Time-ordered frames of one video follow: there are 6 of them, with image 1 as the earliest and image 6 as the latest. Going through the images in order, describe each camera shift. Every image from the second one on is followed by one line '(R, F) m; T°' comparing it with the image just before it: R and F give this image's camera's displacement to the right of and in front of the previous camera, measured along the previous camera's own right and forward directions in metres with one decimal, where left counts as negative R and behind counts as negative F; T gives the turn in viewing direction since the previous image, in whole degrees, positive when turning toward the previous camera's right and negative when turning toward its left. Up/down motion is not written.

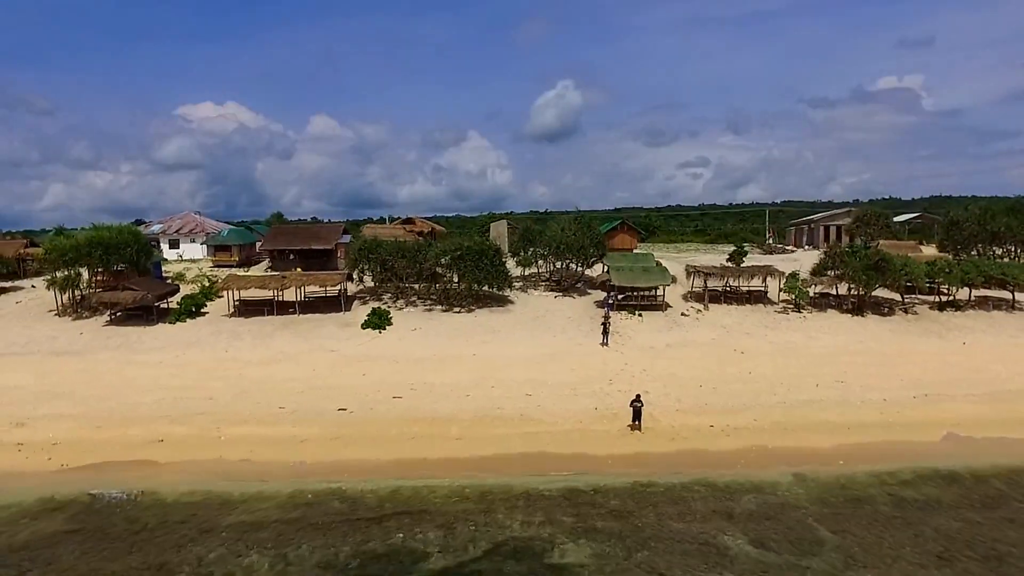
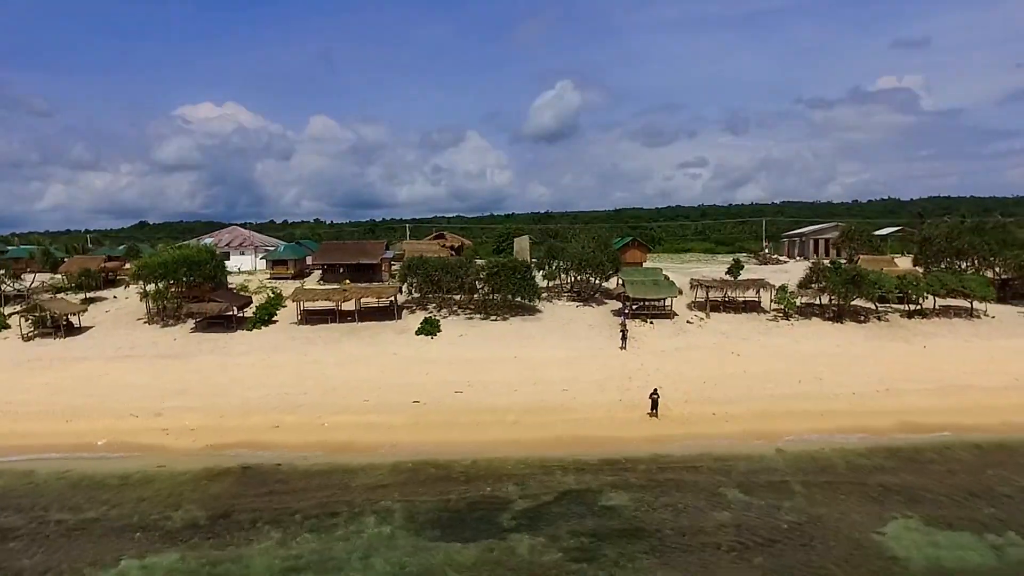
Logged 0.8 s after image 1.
(-1.0, -4.3) m; 0°
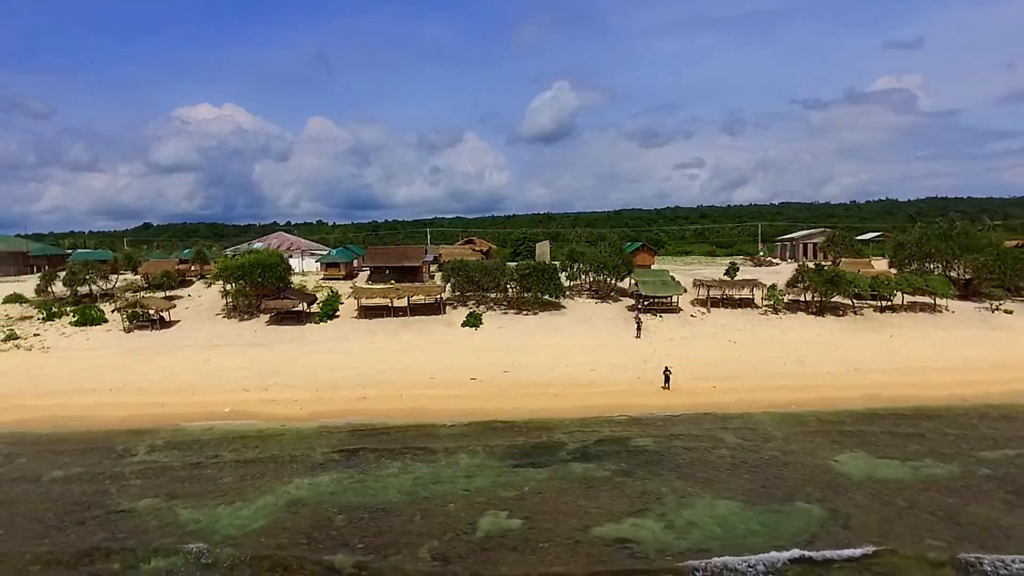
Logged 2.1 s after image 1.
(-1.3, -5.2) m; 0°
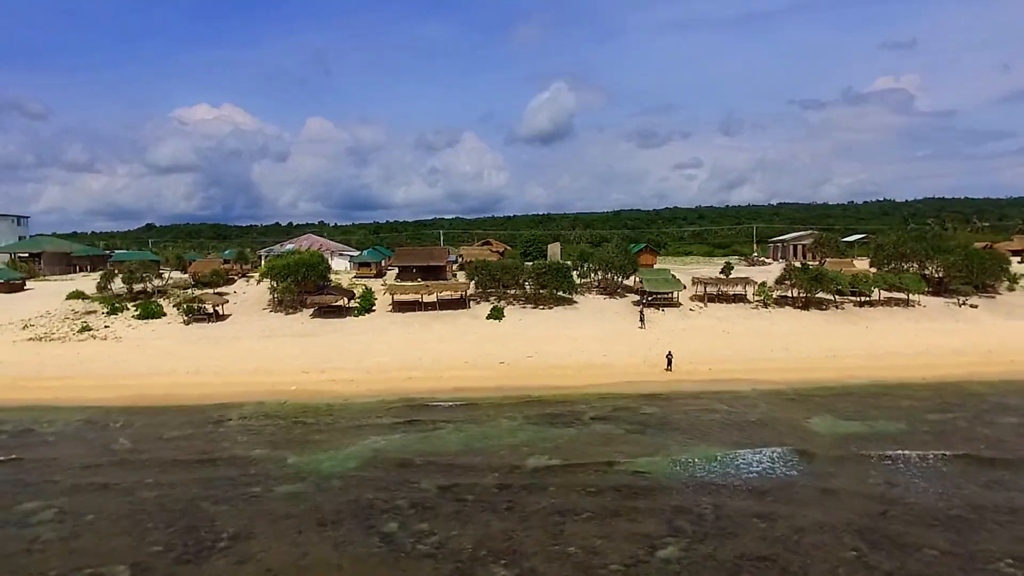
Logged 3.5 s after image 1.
(-0.9, -4.2) m; 0°
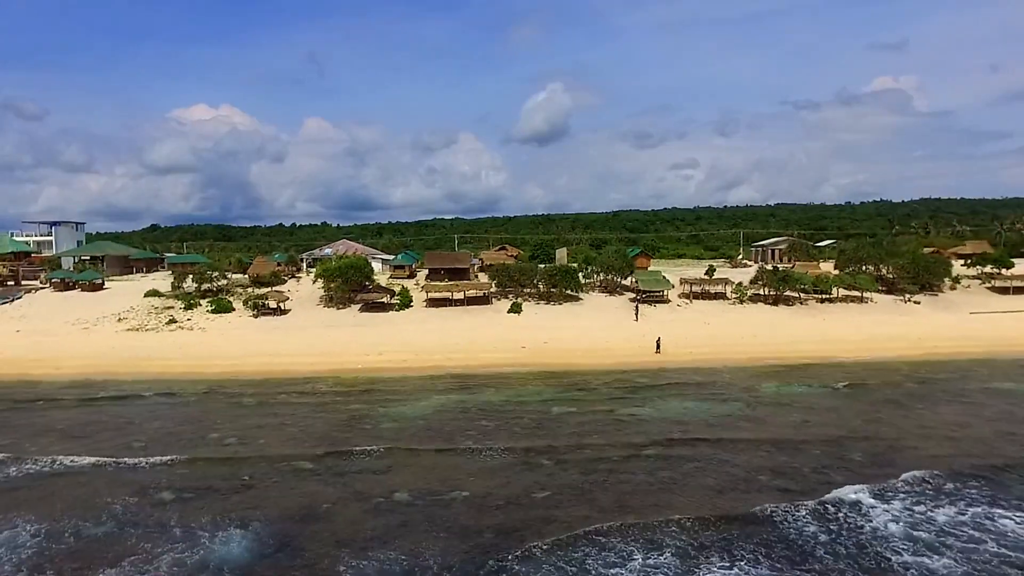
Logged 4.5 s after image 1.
(-1.0, -7.6) m; 0°
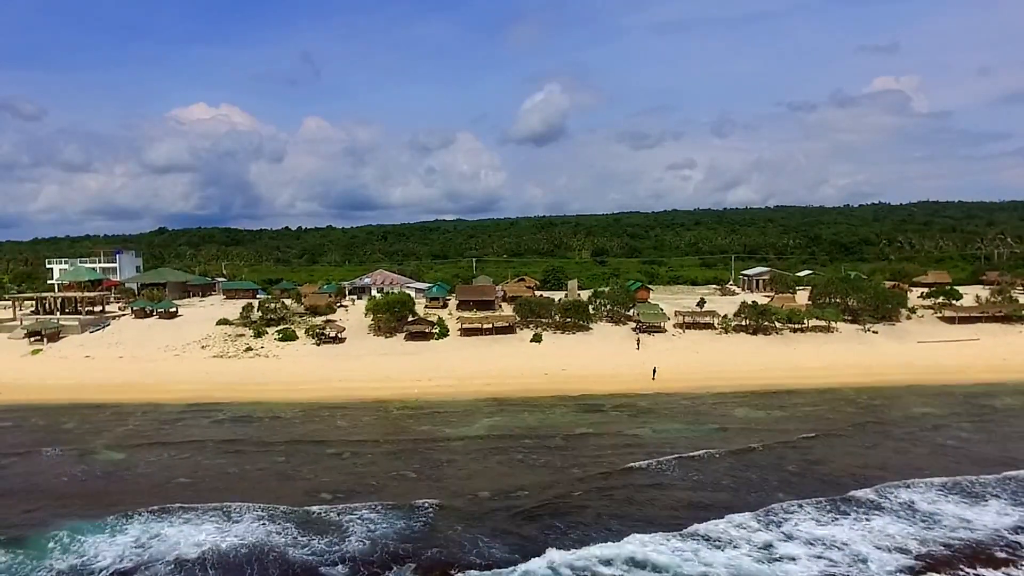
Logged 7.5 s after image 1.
(-1.4, -8.9) m; 0°
